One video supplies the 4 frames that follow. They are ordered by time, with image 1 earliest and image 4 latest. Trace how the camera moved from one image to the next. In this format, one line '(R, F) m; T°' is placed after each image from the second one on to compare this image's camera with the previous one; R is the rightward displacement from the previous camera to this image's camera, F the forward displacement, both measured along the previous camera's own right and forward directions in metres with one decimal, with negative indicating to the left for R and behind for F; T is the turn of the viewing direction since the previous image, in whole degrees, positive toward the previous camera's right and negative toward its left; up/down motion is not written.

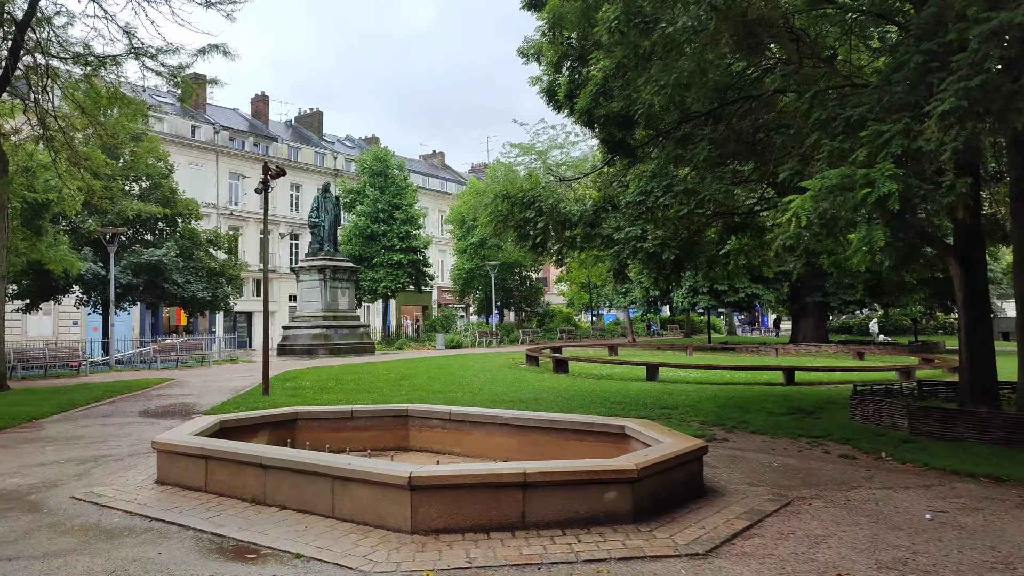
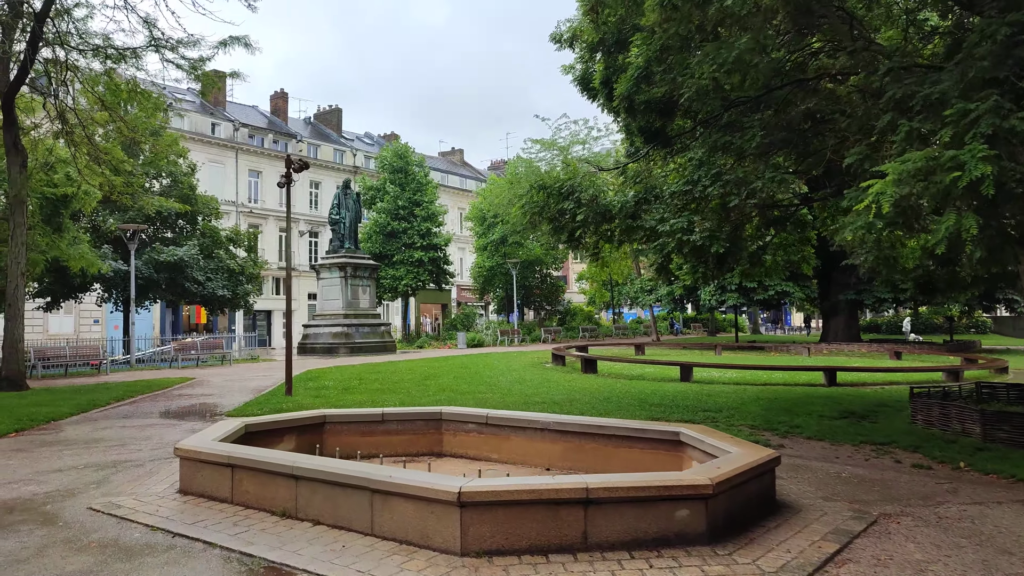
(-0.2, +0.5) m; -1°
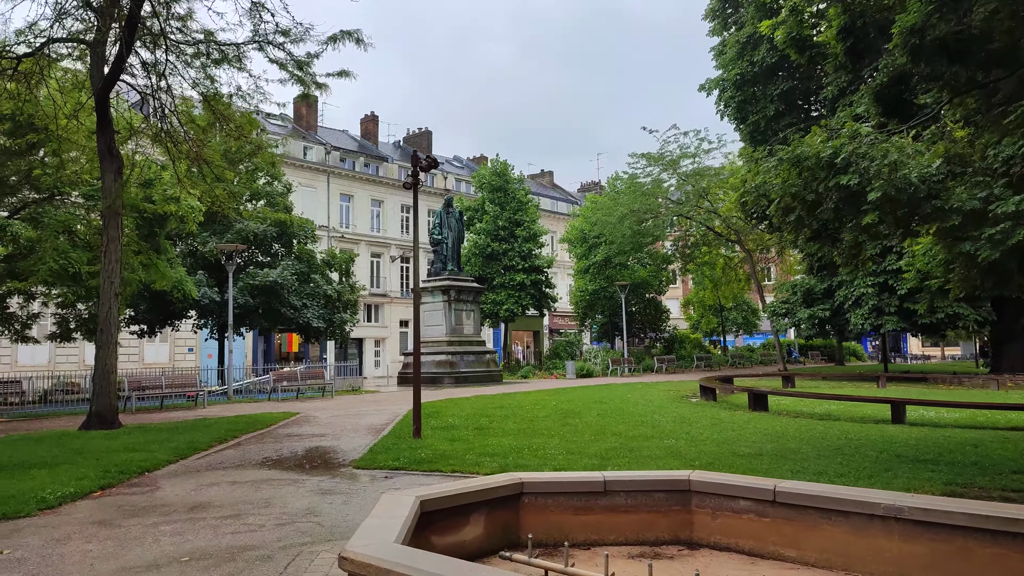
(-1.4, +2.3) m; -6°
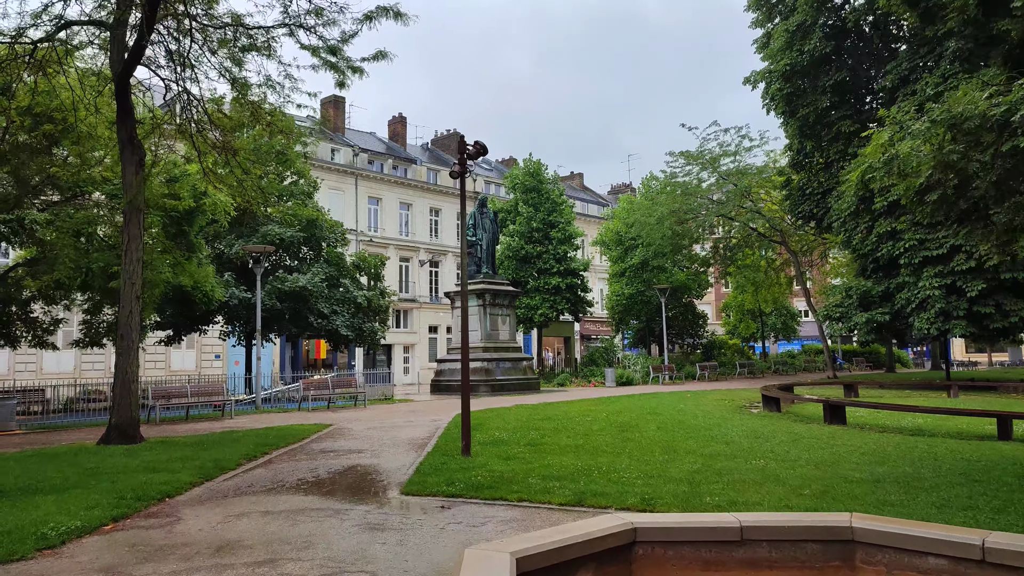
(-0.5, +1.1) m; -2°
